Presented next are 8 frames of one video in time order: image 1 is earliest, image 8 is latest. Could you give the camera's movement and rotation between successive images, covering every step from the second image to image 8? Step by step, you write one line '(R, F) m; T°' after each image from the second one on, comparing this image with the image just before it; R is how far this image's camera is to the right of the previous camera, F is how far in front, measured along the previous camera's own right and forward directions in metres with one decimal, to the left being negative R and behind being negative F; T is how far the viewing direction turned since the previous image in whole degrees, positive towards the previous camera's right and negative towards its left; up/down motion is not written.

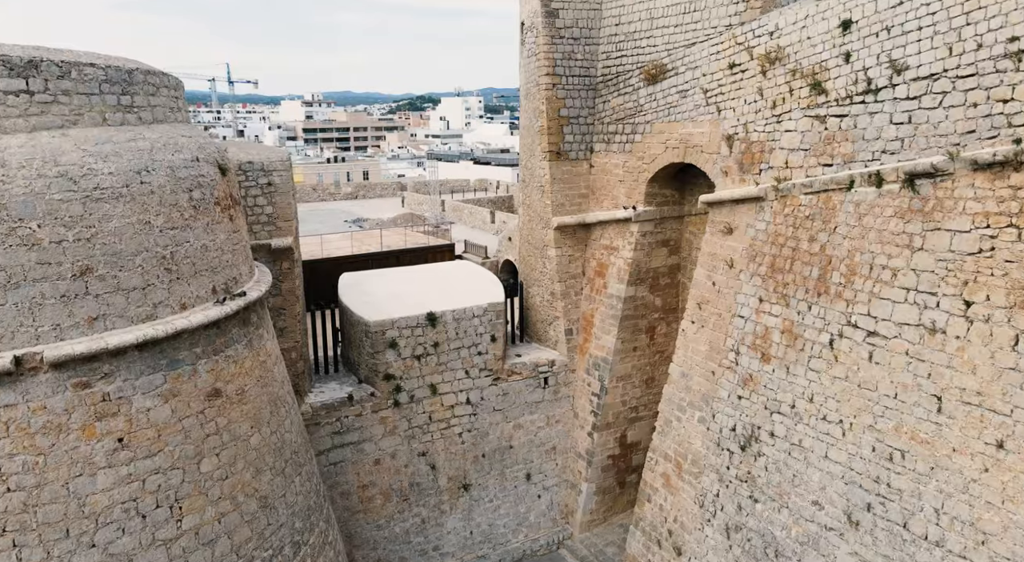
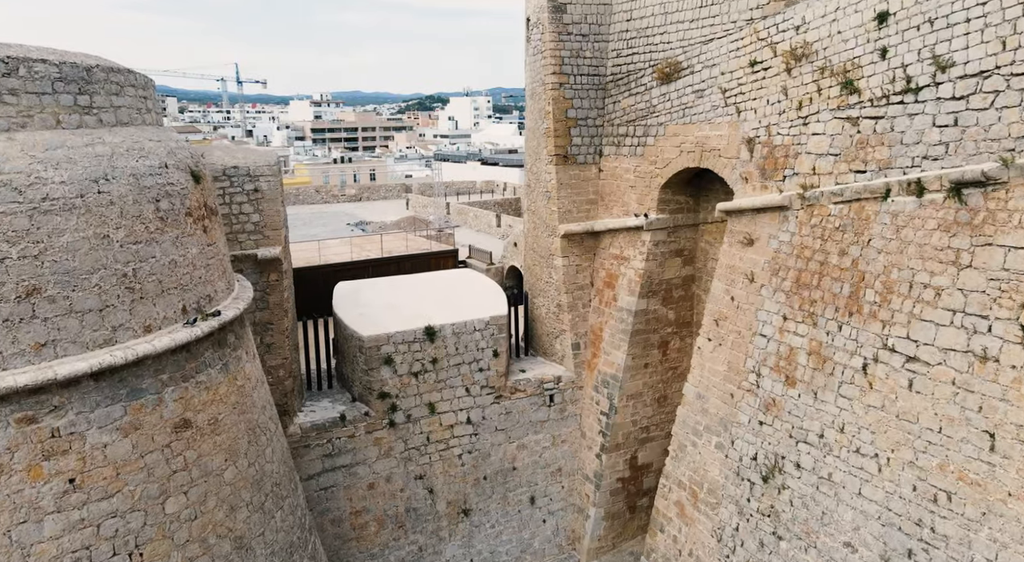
(+0.1, +0.5) m; -1°
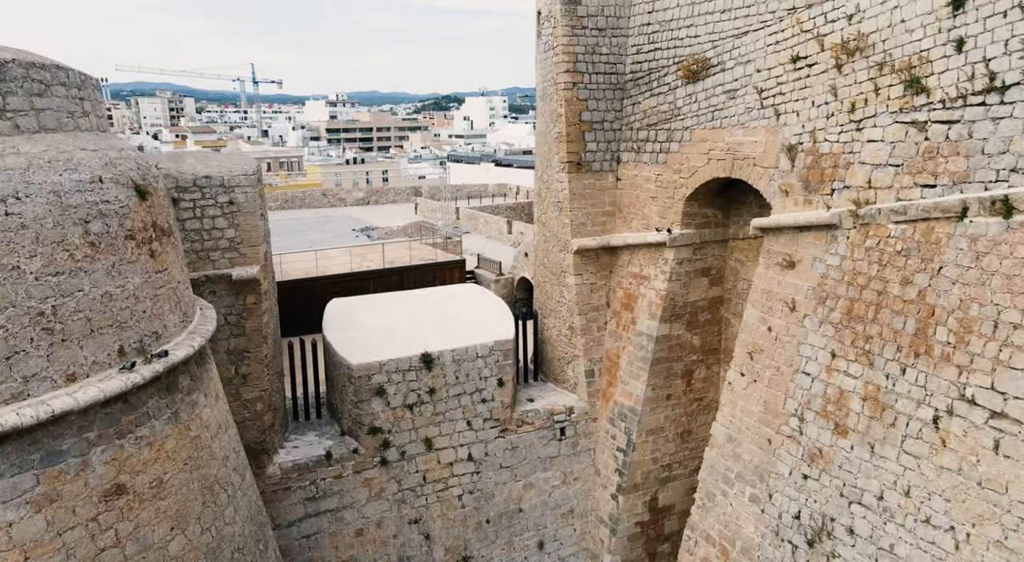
(+0.1, +0.9) m; -1°
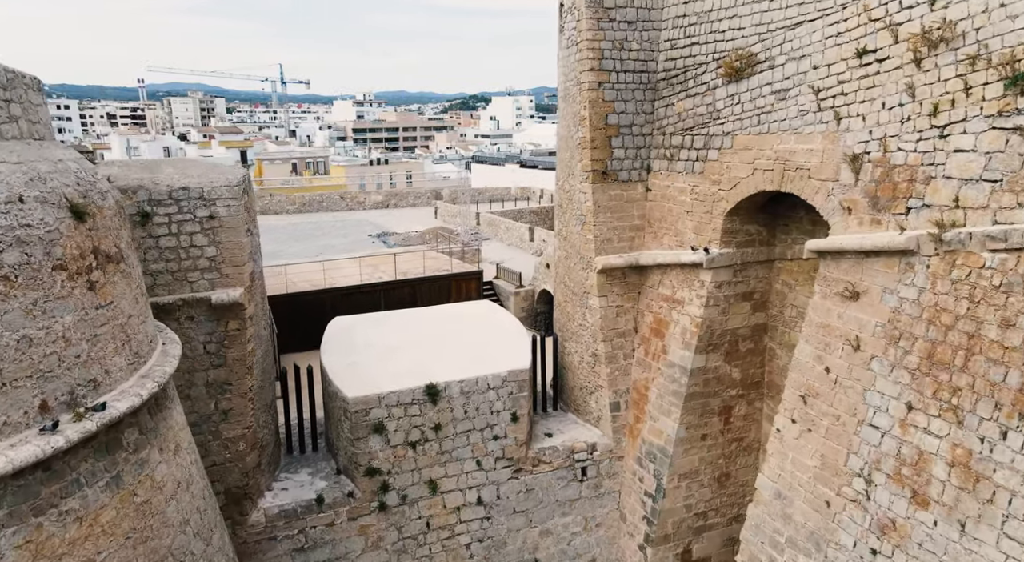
(+0.1, +0.8) m; -2°
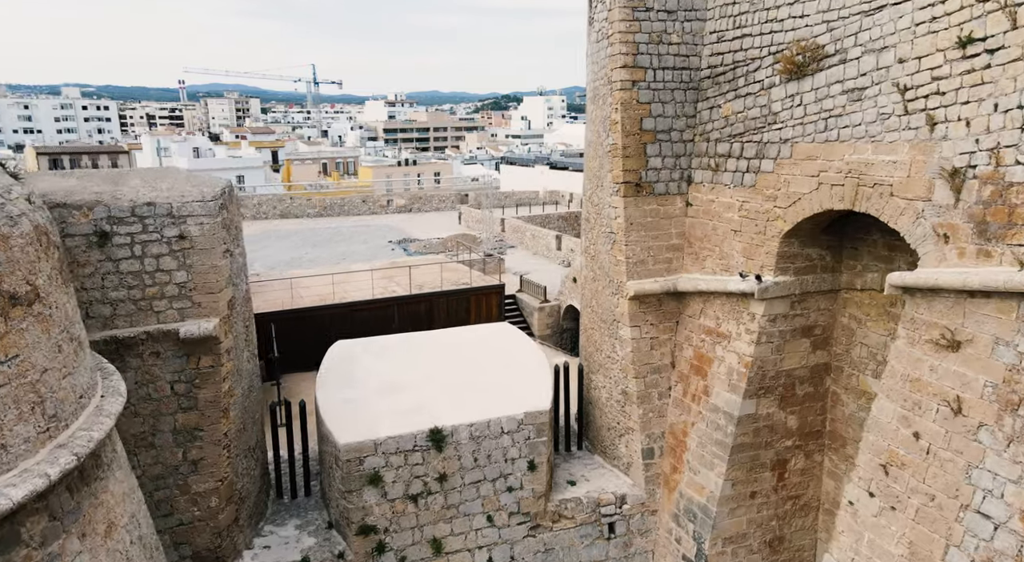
(+0.1, +0.9) m; -3°
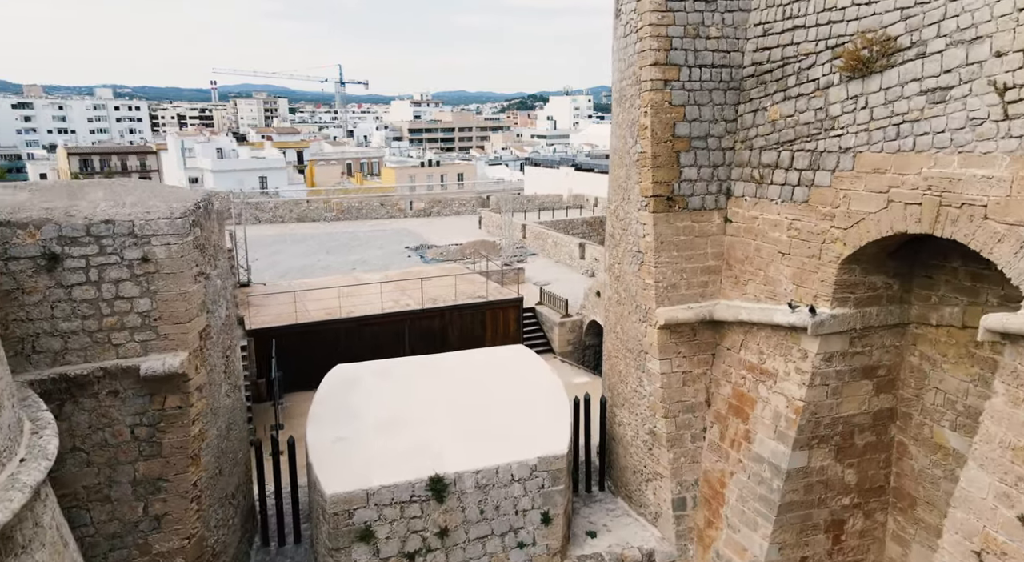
(+0.1, +0.7) m; -2°
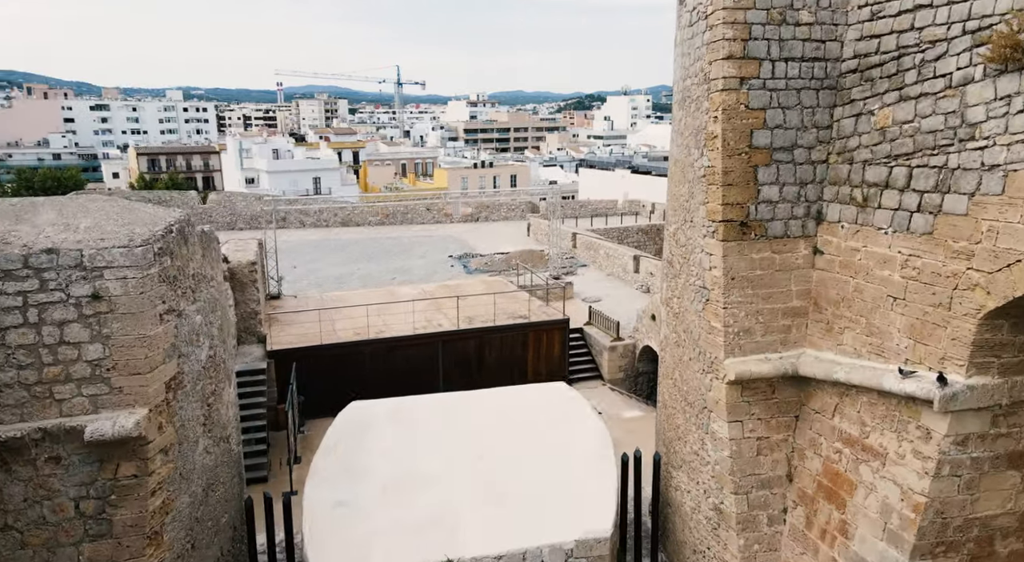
(+0.1, +1.0) m; -5°
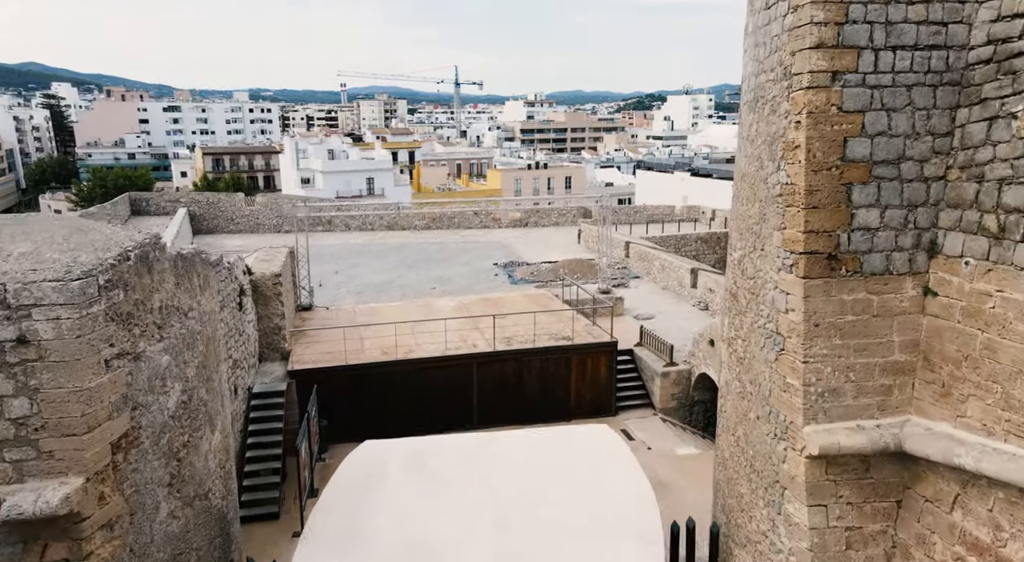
(+0.2, +0.9) m; -5°
